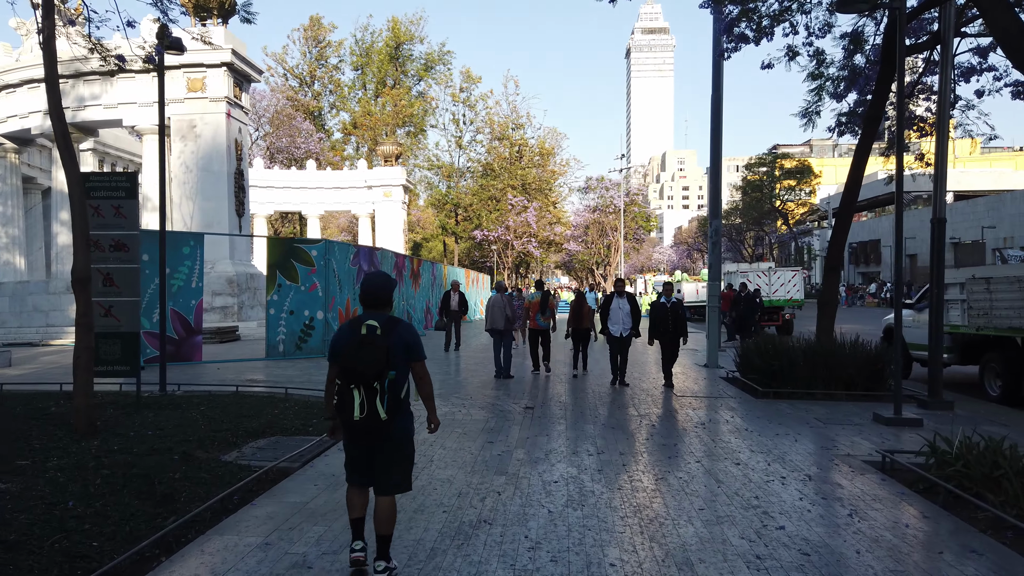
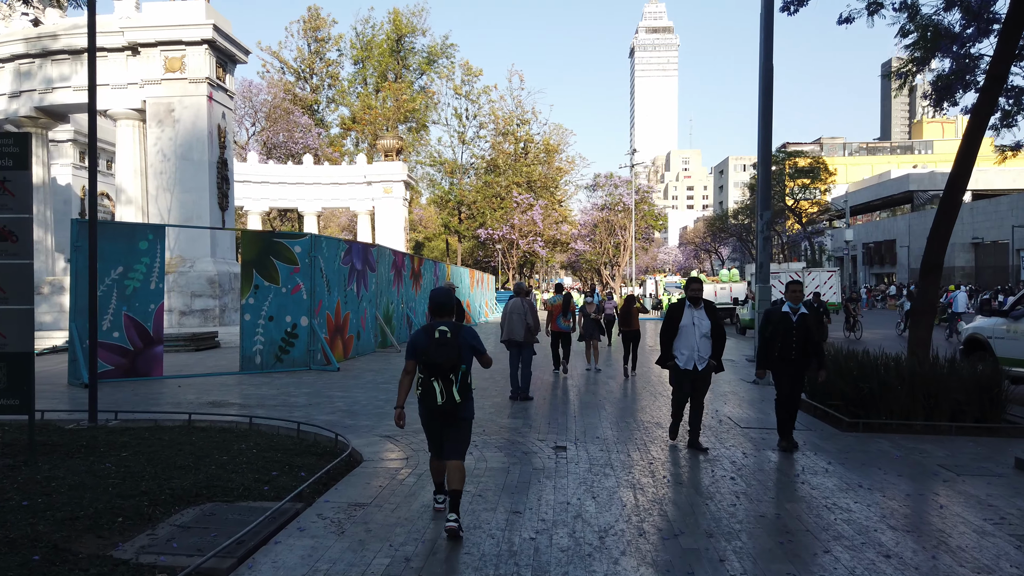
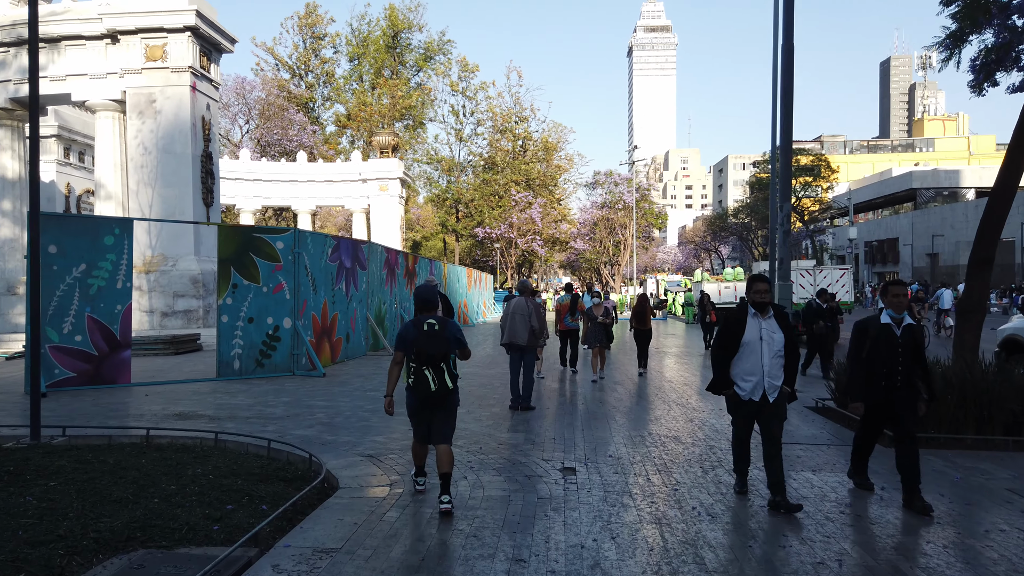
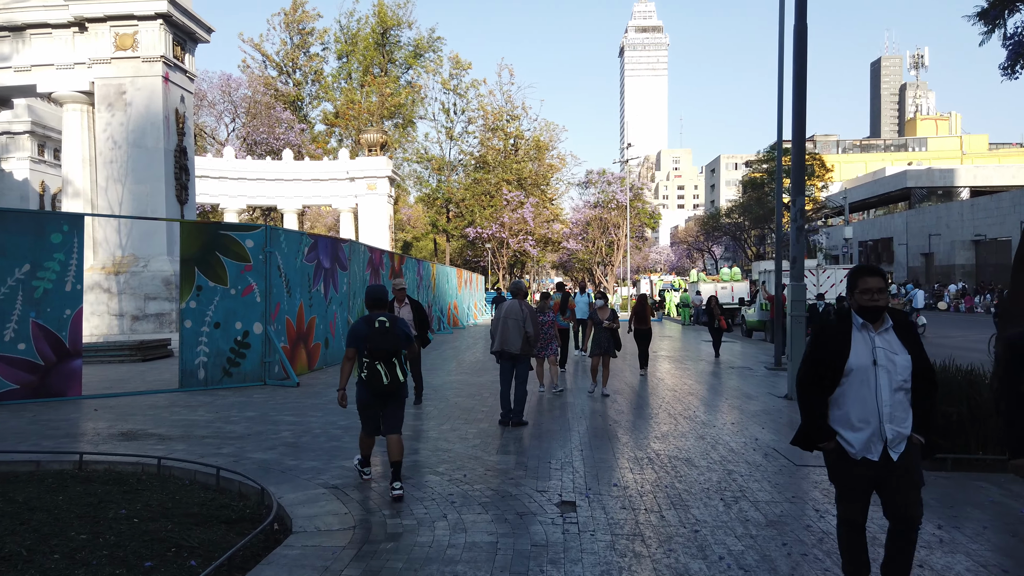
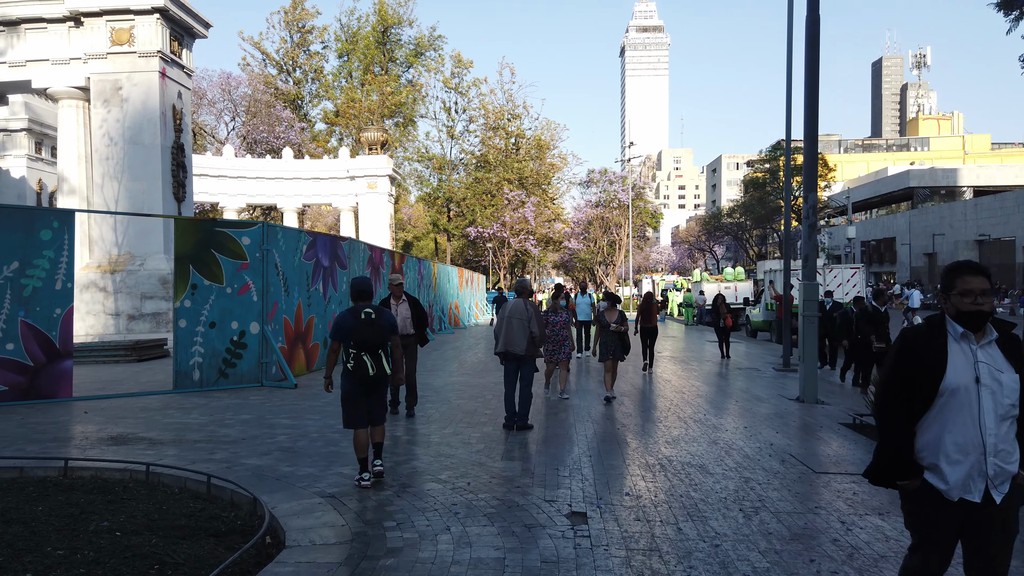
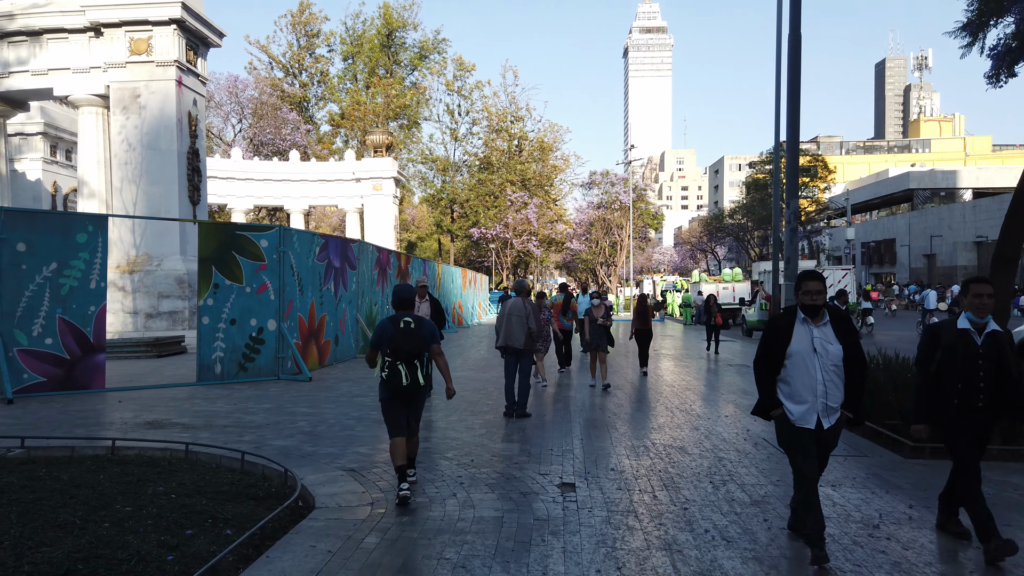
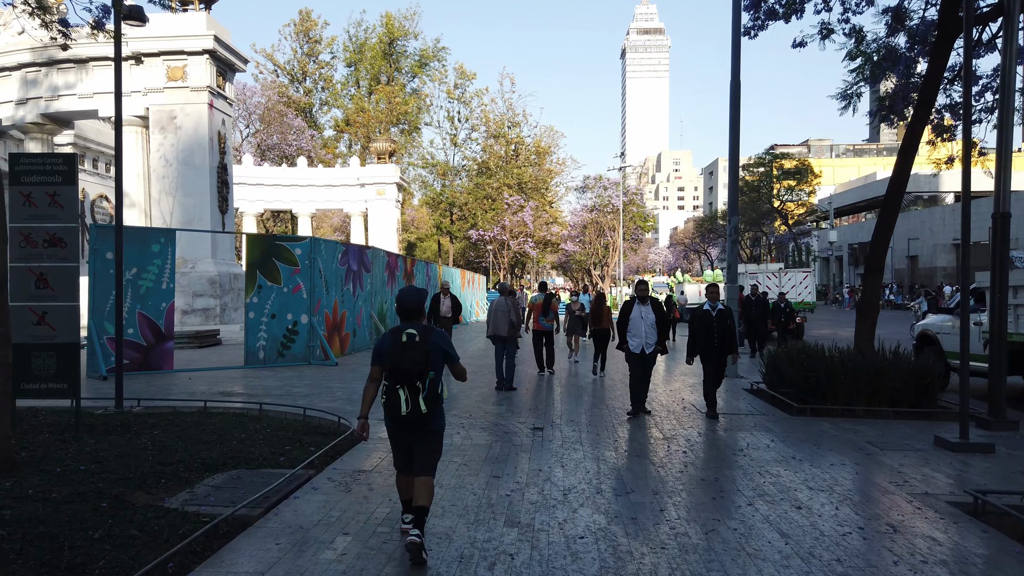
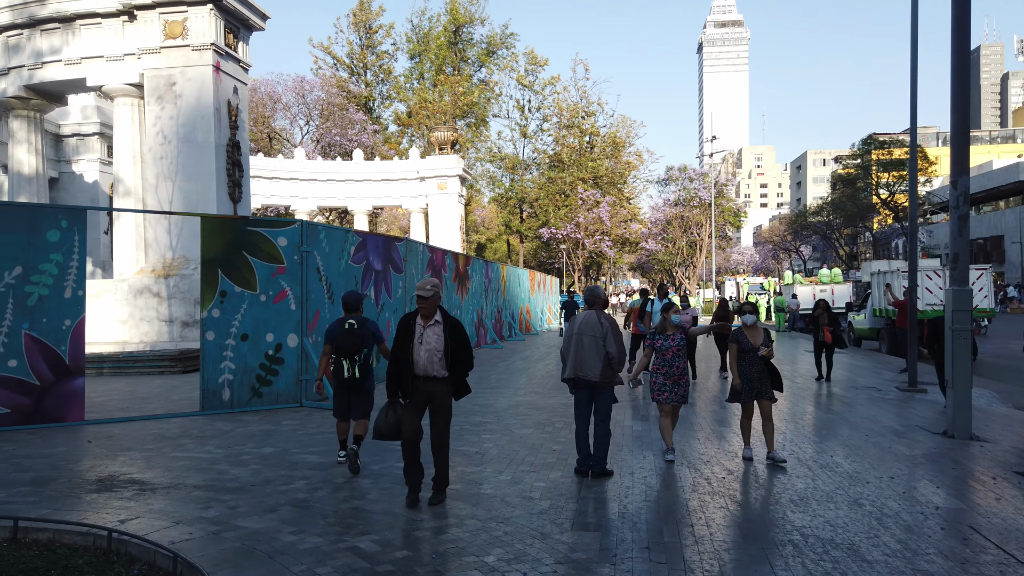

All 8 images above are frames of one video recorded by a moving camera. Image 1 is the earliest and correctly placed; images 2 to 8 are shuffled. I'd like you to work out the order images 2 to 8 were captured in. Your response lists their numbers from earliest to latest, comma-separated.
7, 2, 3, 6, 4, 5, 8
